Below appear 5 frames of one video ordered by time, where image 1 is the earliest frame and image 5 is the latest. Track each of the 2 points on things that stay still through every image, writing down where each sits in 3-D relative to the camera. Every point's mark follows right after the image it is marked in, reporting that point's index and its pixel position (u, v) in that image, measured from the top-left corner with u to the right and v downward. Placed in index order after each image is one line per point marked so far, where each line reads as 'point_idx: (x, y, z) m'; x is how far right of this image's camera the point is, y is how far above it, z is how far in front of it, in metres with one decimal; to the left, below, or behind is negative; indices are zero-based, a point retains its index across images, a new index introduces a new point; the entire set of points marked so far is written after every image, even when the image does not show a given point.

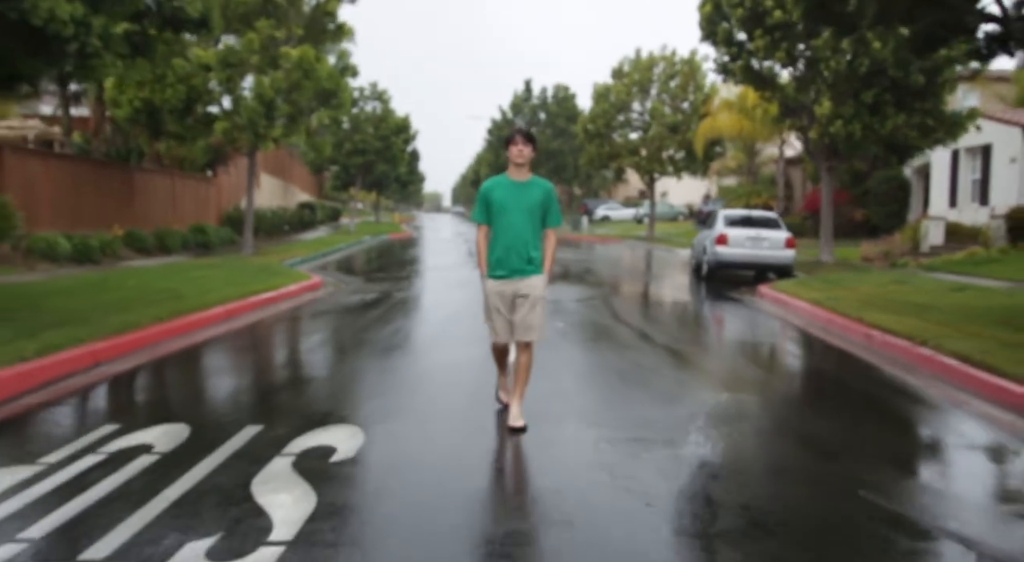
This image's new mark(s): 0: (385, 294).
0: (-2.5, -0.3, +17.2) m
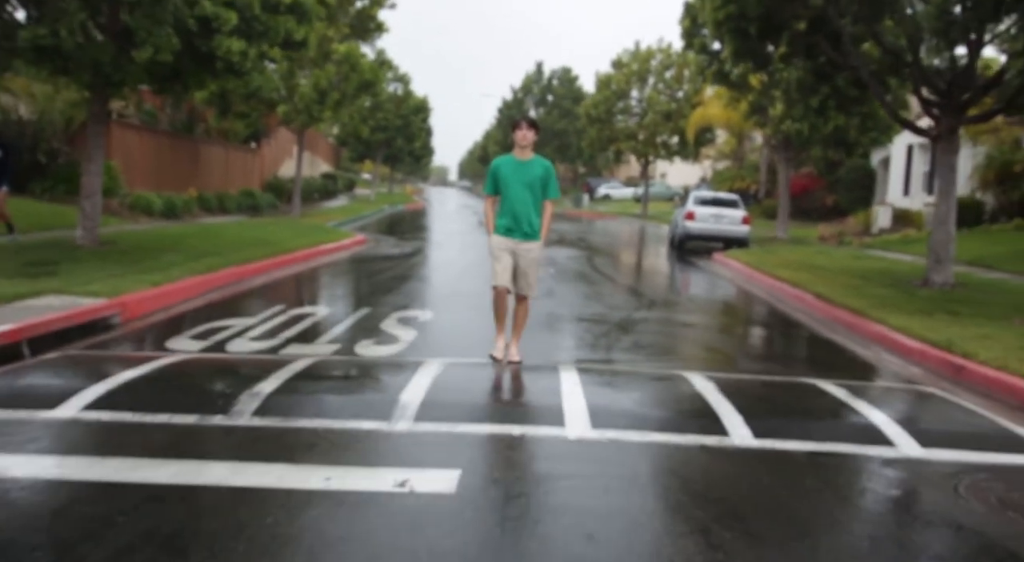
0: (-2.4, +0.8, +21.5) m
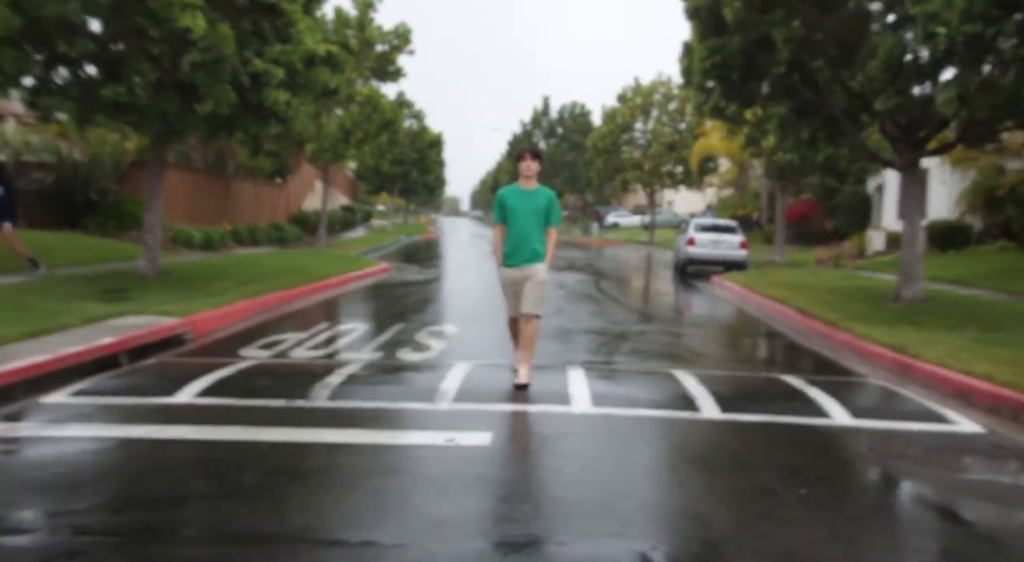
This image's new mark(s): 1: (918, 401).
0: (-2.1, +0.1, +23.2) m
1: (+4.1, -1.2, +8.6) m
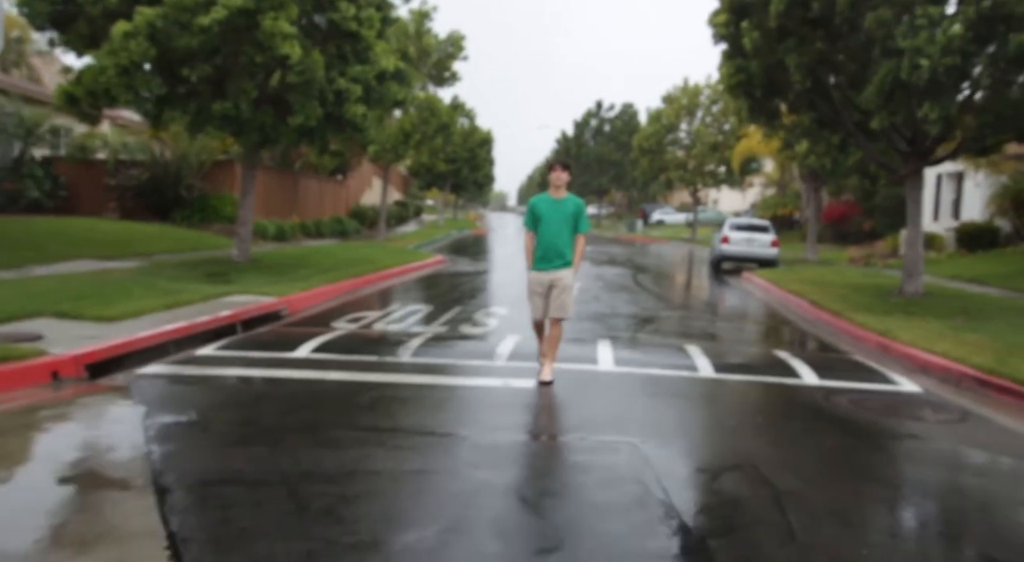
0: (-0.7, +0.4, +25.3) m
1: (+4.6, -1.1, +10.4) m
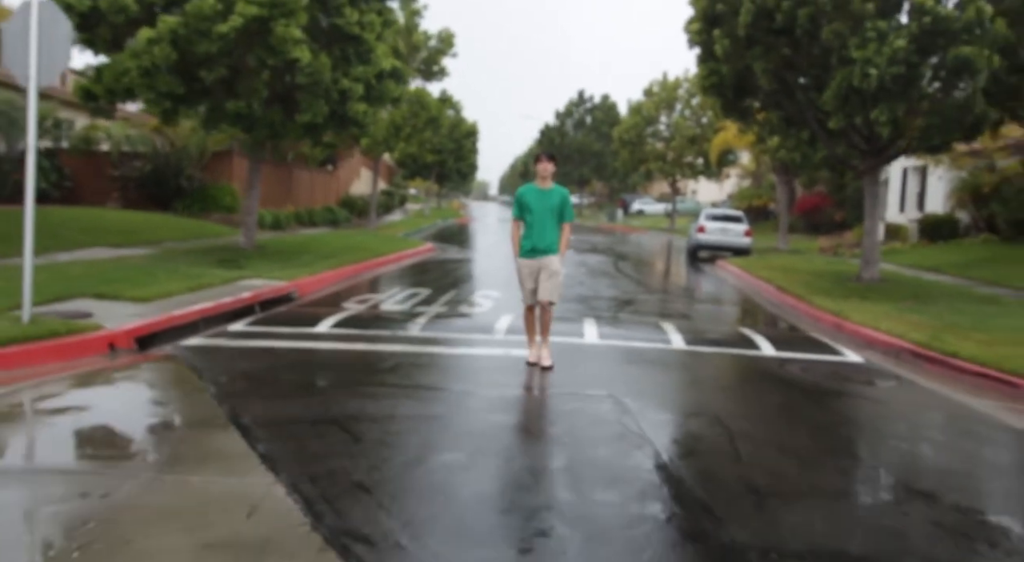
0: (-1.1, +0.8, +26.6) m
1: (+4.5, -0.9, +11.8) m
